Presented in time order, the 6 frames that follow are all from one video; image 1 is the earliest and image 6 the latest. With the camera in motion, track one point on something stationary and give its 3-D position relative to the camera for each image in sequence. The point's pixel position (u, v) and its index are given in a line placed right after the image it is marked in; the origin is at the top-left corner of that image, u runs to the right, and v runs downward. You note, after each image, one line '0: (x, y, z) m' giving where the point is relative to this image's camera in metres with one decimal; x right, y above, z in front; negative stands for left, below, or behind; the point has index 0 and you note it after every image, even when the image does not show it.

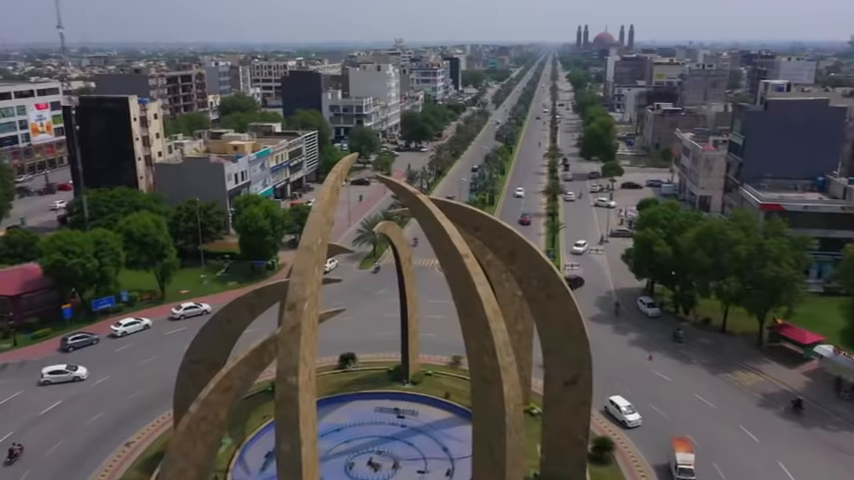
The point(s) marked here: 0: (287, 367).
0: (-2.9, -2.7, +16.4) m
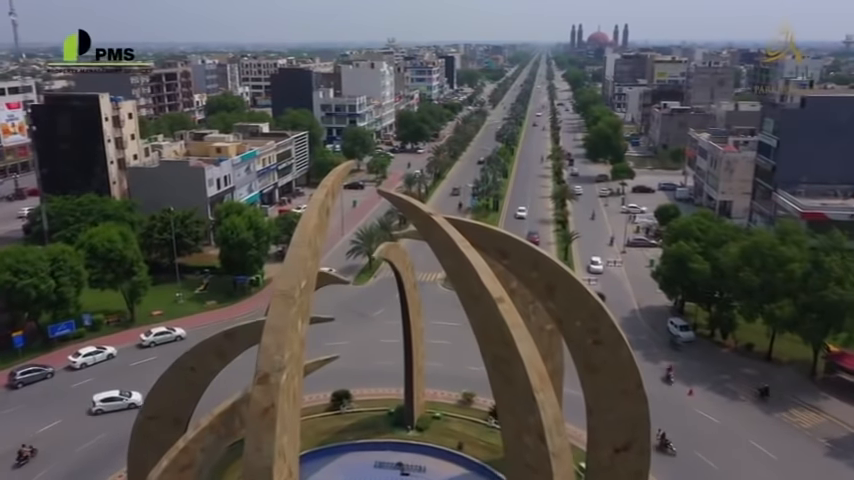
0: (-2.5, -3.4, +11.6) m
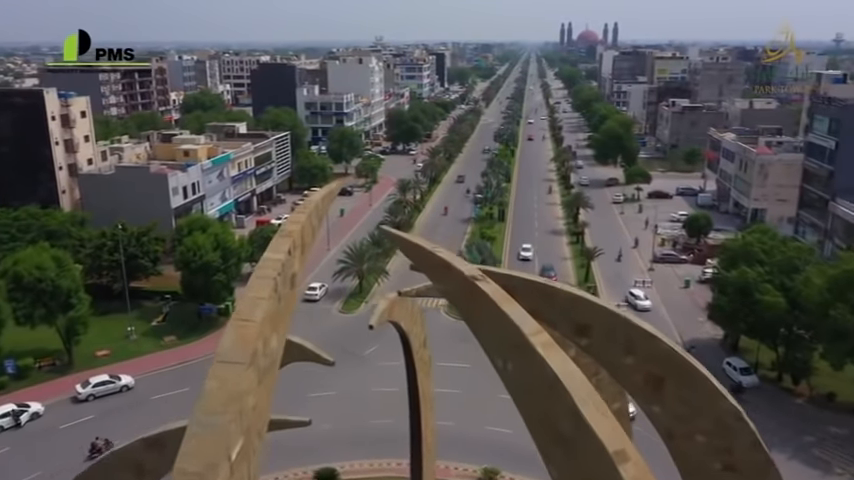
0: (-2.0, -4.4, +4.8) m
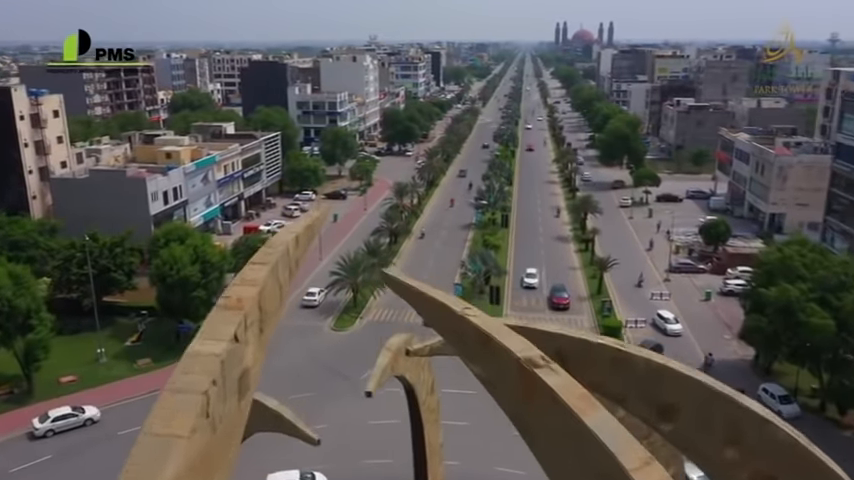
0: (-1.7, -4.8, +1.7) m
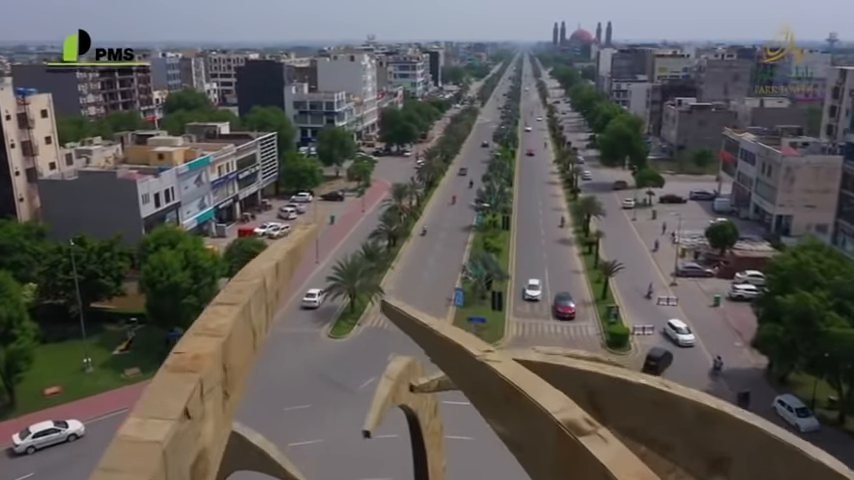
0: (-1.6, -5.0, +0.5) m
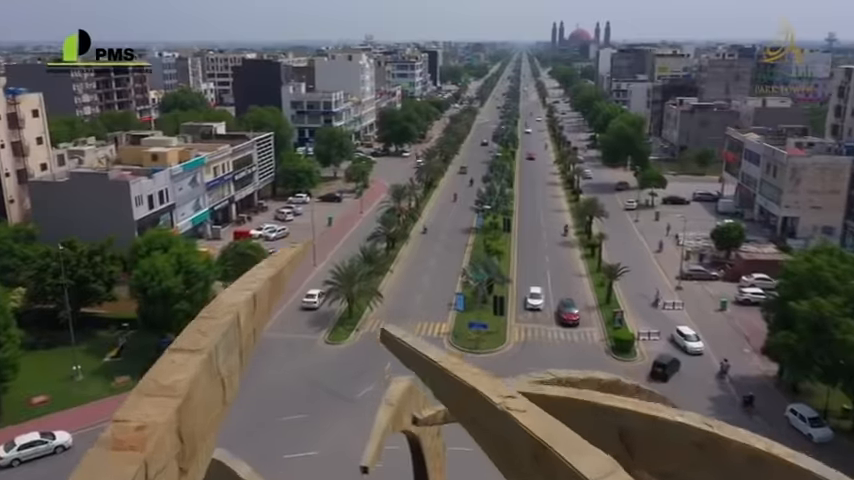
0: (-1.5, -5.1, -0.4) m
